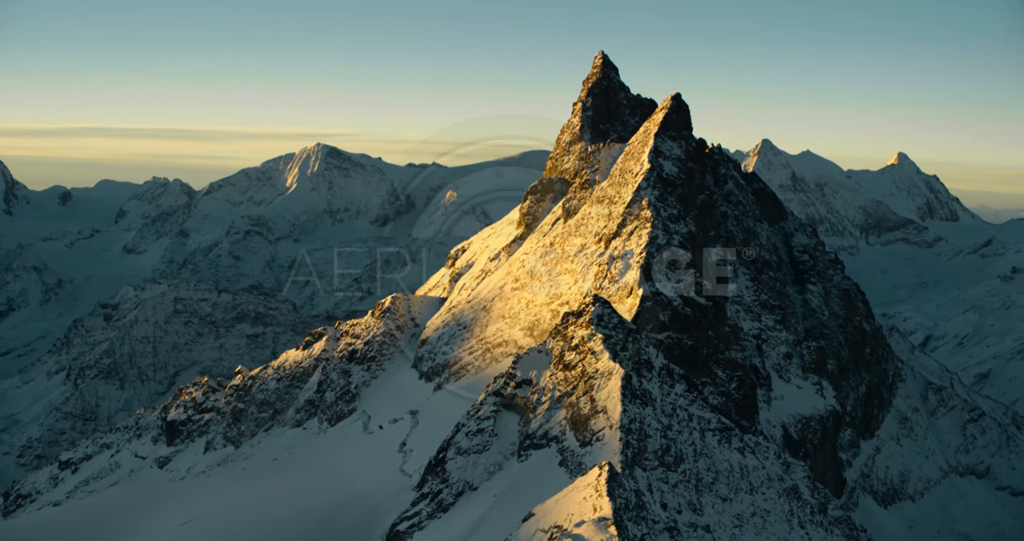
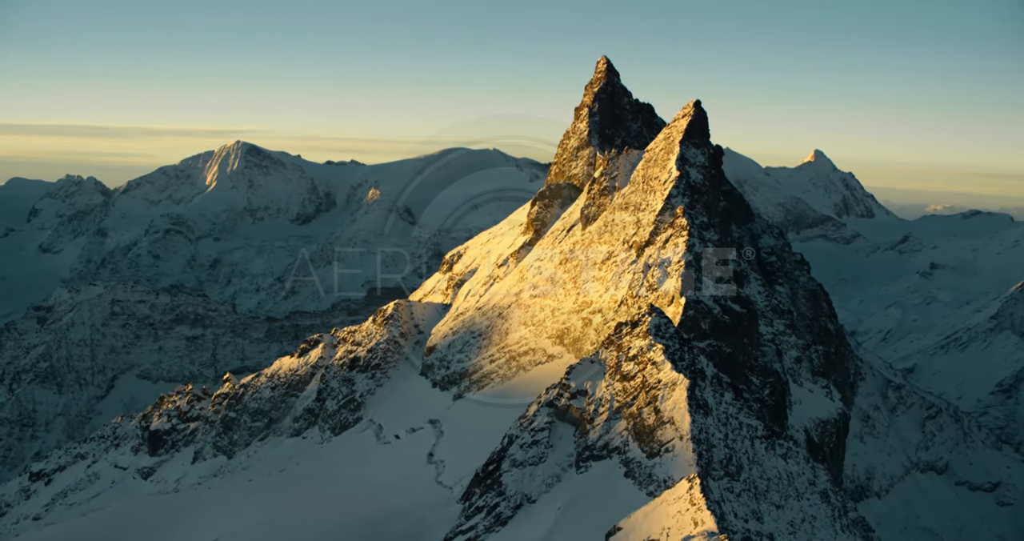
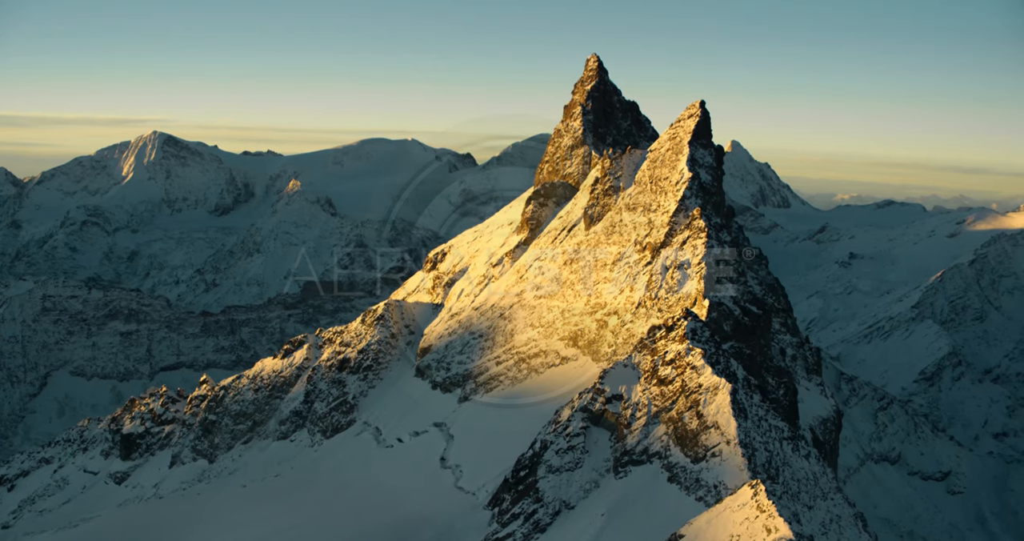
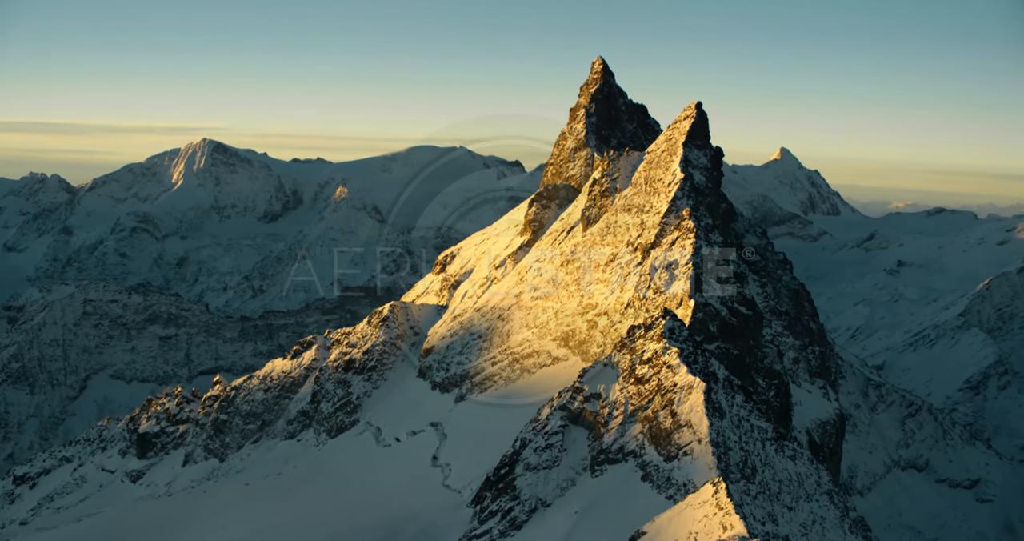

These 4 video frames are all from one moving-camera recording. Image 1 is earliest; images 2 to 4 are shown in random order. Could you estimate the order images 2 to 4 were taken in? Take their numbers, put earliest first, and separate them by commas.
2, 4, 3
